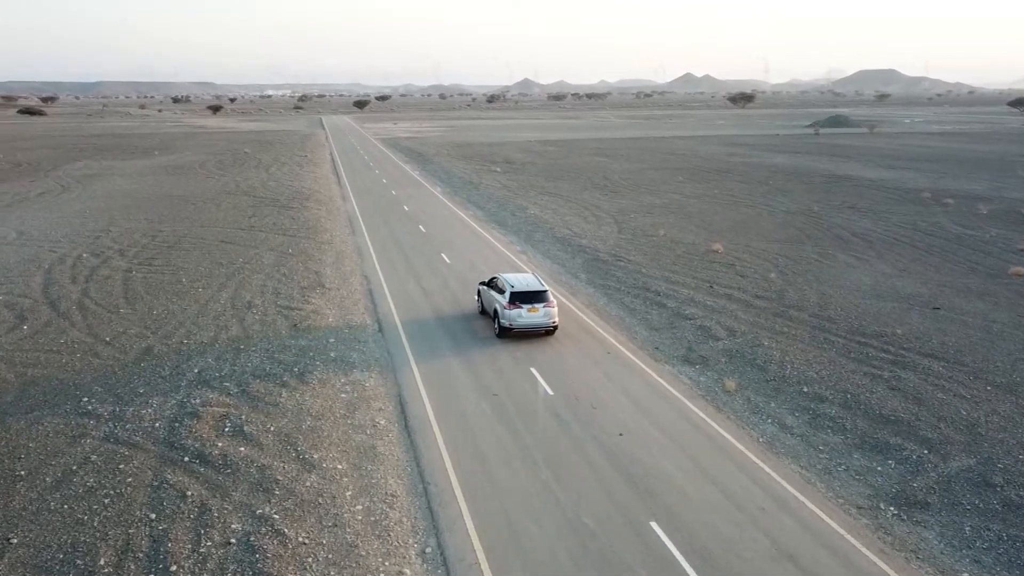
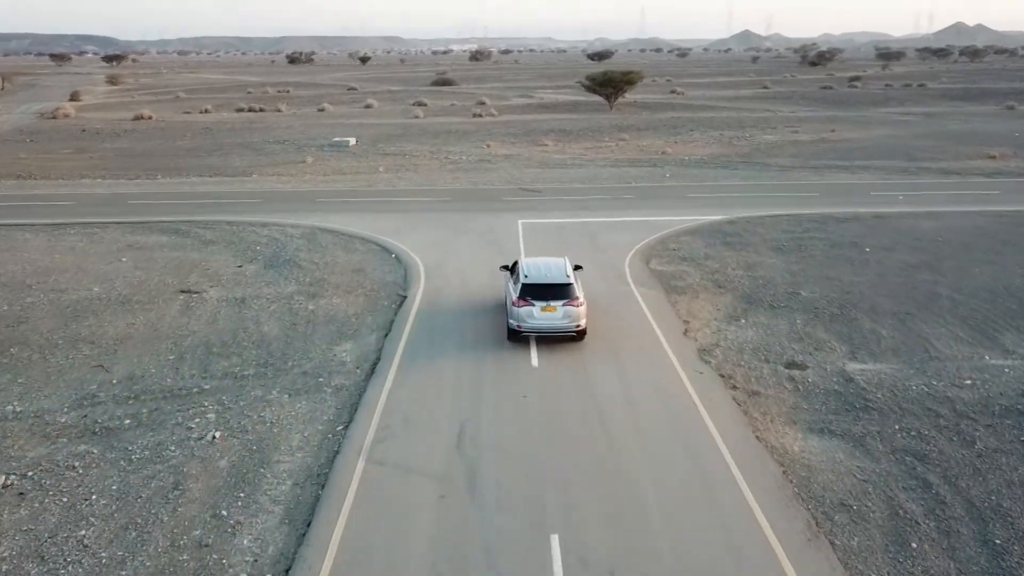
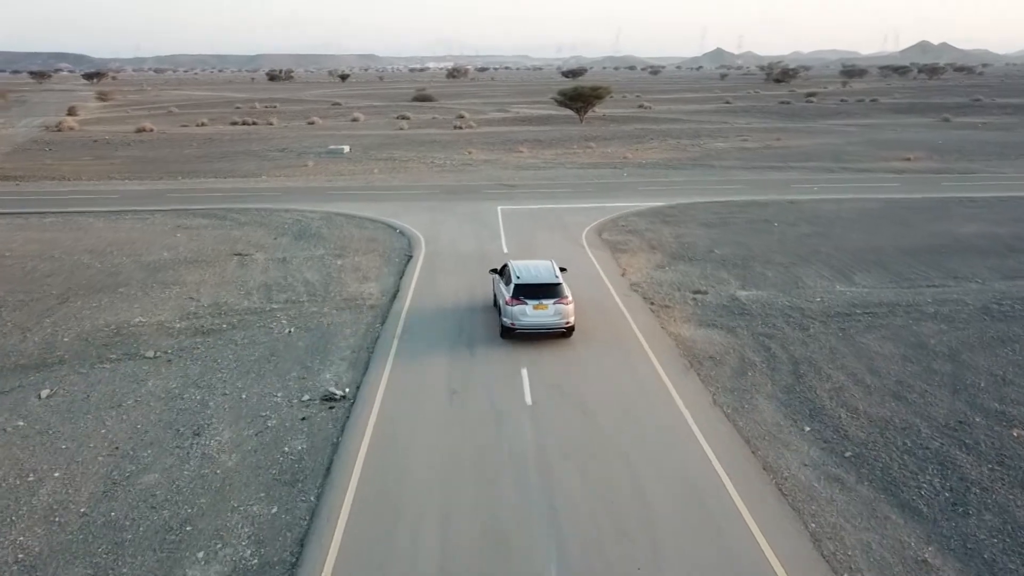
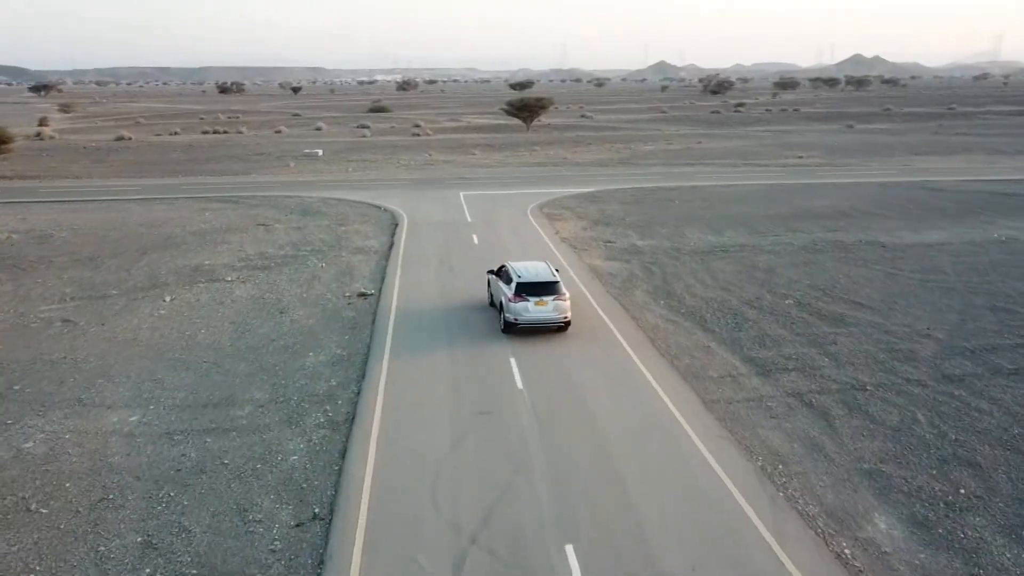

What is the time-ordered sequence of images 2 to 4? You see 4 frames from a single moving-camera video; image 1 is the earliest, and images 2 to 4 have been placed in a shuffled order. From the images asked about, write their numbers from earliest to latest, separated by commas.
4, 3, 2
